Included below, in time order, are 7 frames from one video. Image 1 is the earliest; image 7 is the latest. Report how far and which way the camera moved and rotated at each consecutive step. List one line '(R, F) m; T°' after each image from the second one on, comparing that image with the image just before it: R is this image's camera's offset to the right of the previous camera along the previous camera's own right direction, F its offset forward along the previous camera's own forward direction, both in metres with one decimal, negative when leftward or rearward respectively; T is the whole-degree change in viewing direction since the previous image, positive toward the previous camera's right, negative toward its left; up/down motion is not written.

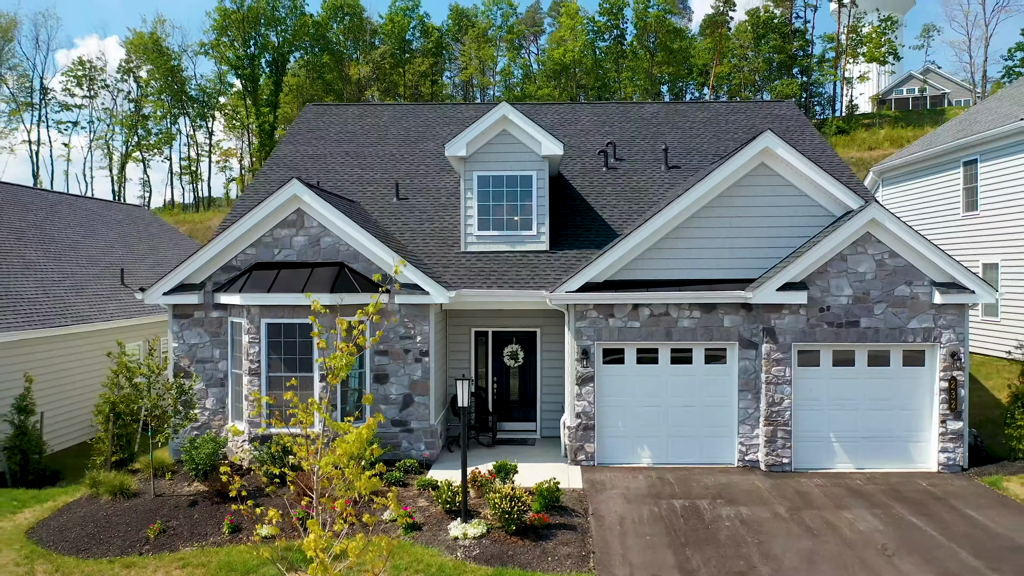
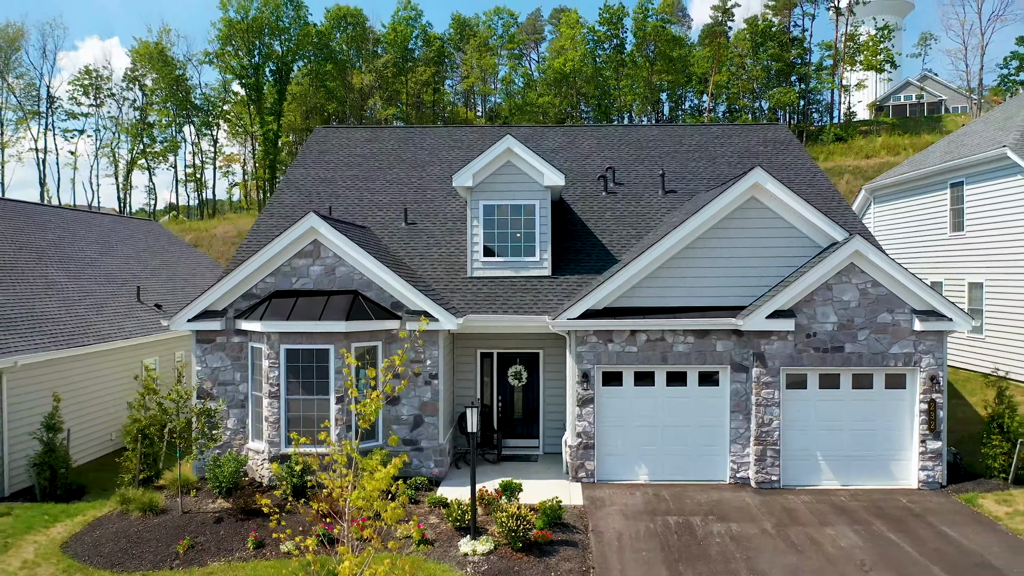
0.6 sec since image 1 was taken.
(-0.1, -0.6) m; 0°
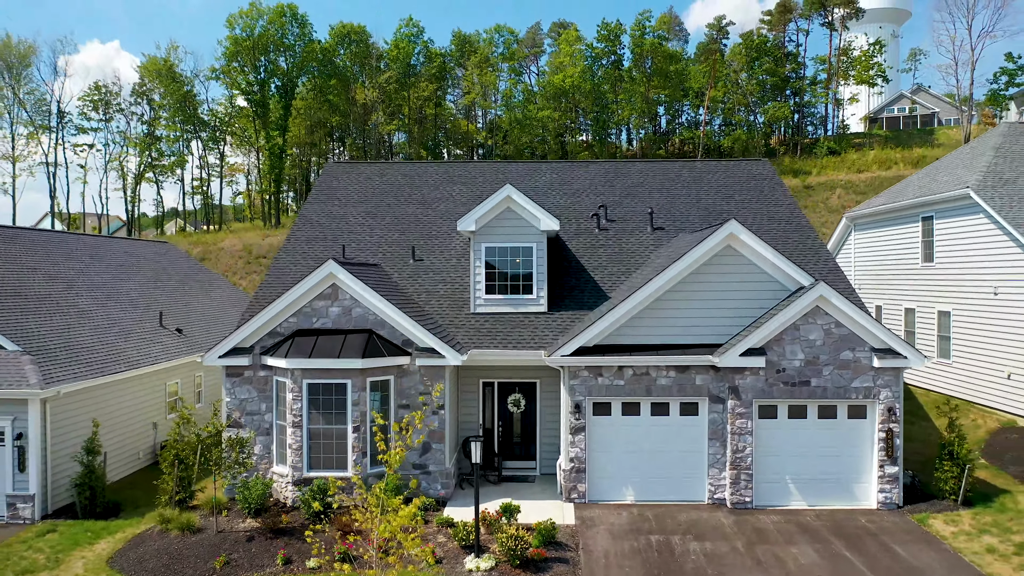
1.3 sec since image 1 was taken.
(0.0, -1.2) m; 0°
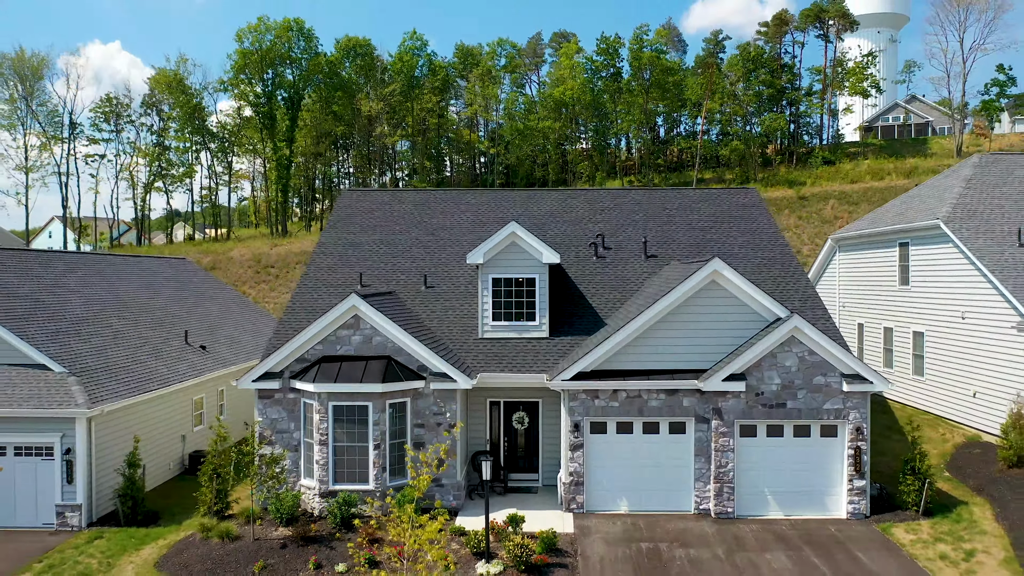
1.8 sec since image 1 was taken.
(-0.1, -1.3) m; 0°
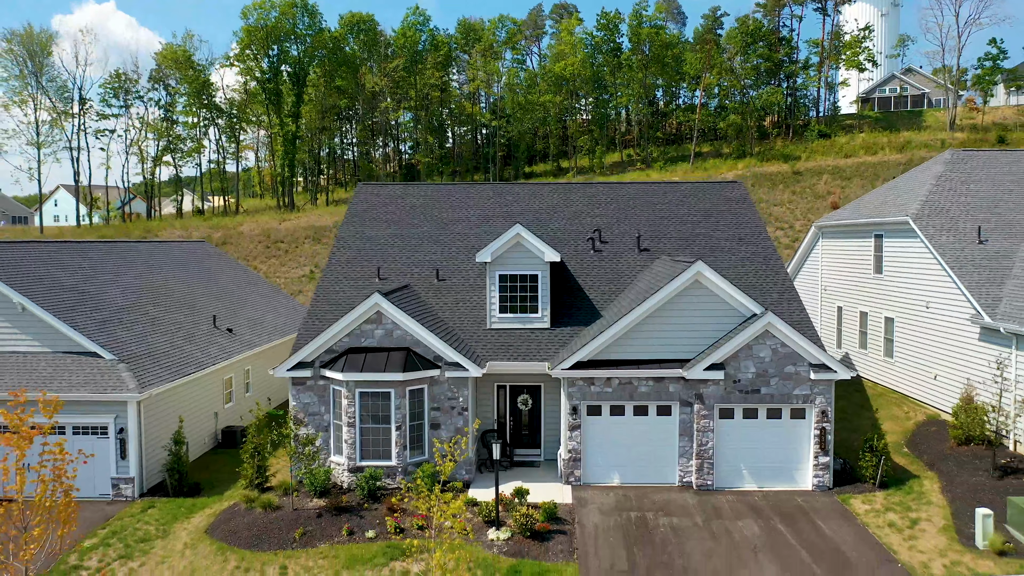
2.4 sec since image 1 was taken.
(-0.1, -1.6) m; 0°
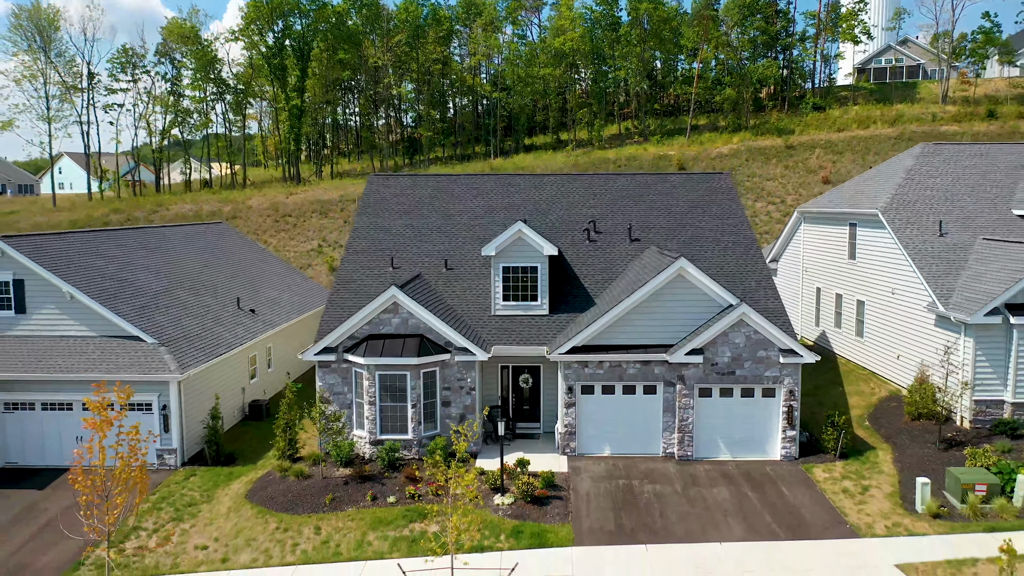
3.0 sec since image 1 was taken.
(-0.1, -1.7) m; 0°
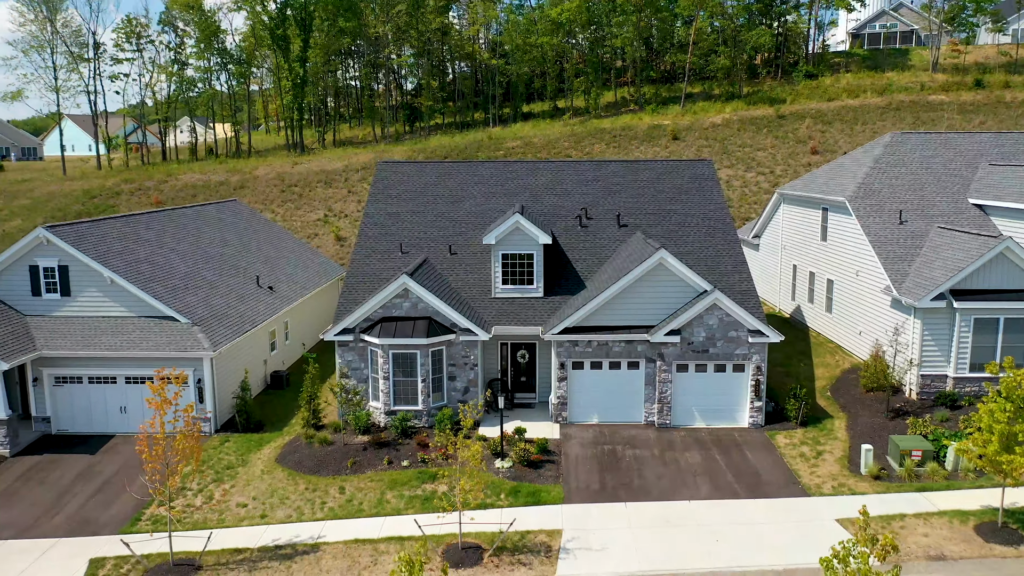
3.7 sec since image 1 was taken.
(0.0, -2.0) m; 0°
